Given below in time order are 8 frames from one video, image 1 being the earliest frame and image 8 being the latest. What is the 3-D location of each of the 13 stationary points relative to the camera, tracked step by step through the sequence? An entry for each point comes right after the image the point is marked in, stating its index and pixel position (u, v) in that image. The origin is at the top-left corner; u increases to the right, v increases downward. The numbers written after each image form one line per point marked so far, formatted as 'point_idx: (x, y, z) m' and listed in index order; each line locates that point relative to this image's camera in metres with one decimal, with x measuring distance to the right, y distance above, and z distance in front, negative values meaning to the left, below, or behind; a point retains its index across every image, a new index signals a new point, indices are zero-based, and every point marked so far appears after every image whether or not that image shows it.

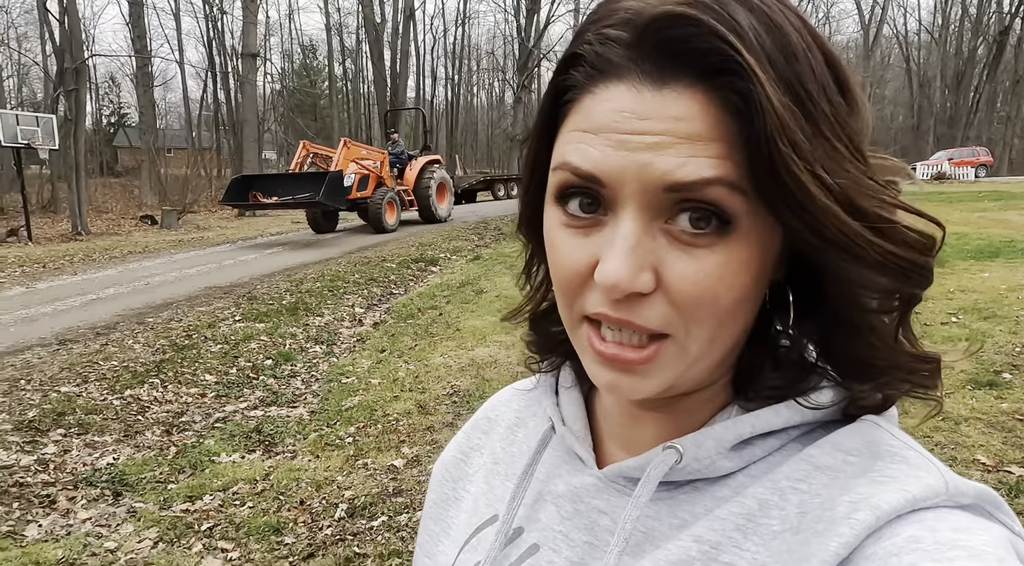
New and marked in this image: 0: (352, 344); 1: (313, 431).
0: (-1.6, -0.6, +7.6) m
1: (-1.3, -1.0, +5.2) m
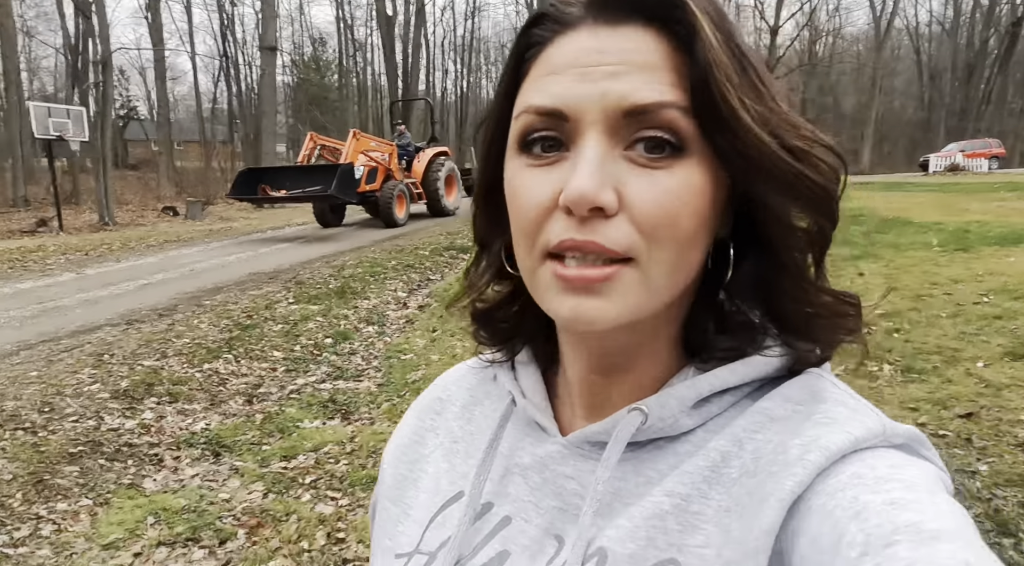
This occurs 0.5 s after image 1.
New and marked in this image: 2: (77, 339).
0: (-1.1, -0.4, +8.0) m
1: (-0.9, -0.8, +5.5) m
2: (-3.8, -0.5, +6.9) m
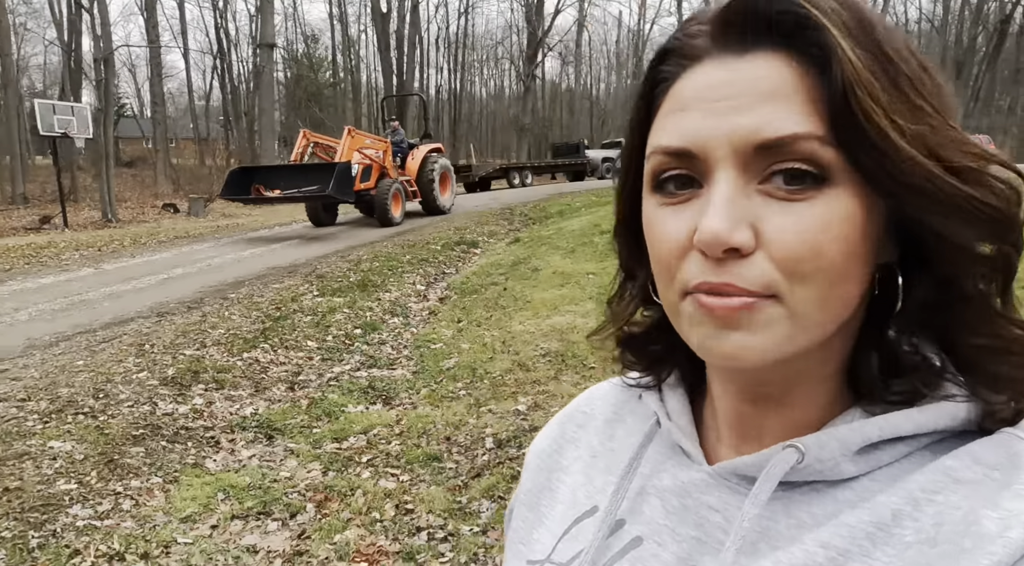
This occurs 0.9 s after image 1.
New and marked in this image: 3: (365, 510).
0: (-0.9, -0.4, +8.2) m
1: (-0.6, -0.7, +5.7) m
2: (-3.6, -0.4, +7.1) m
3: (-0.7, -1.0, +3.6) m
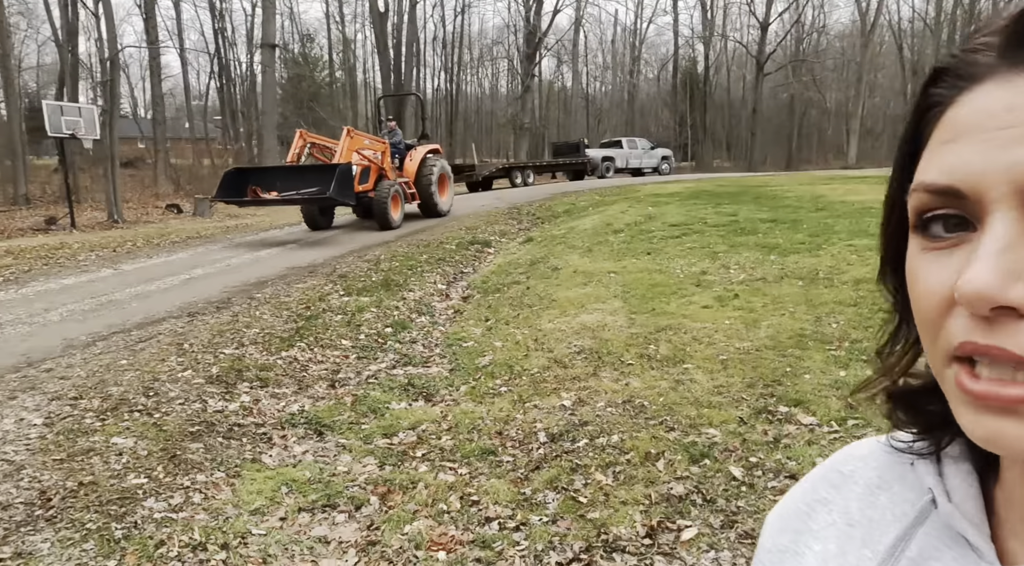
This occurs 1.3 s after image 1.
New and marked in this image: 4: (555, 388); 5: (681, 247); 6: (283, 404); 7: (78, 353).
0: (-0.7, -0.4, +8.3) m
1: (-0.4, -0.7, +5.8) m
2: (-3.3, -0.4, +7.2) m
3: (-0.4, -1.0, +3.7) m
4: (+0.3, -0.7, +5.2) m
5: (+2.3, +0.5, +10.8) m
6: (-1.6, -0.8, +5.4) m
7: (-3.6, -0.6, +6.5) m
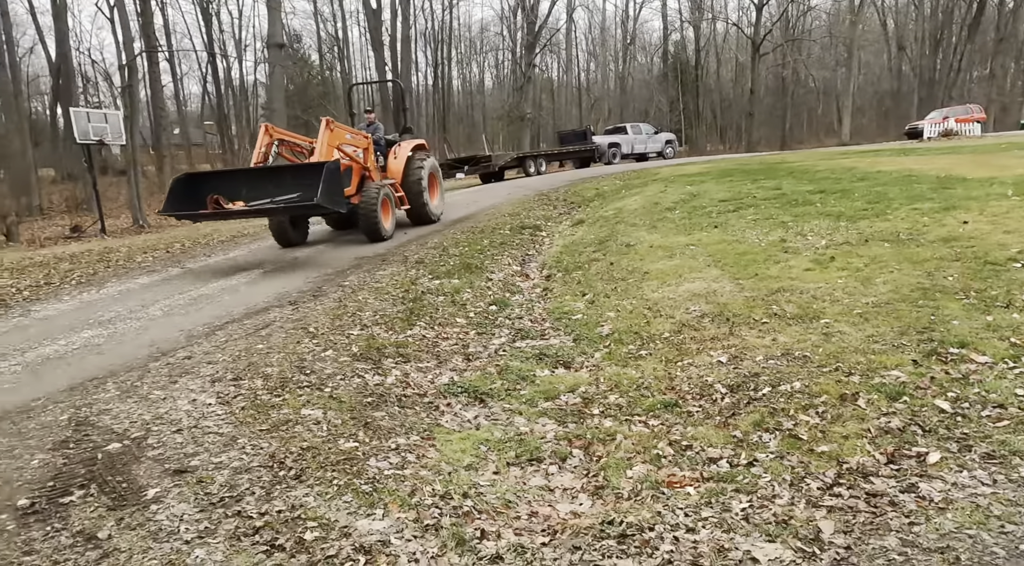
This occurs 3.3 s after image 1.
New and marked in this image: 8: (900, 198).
0: (+0.3, -0.1, +8.5) m
1: (+0.6, -0.5, +6.0) m
2: (-2.3, -0.3, +7.4) m
3: (+0.6, -0.8, +3.9) m
4: (+1.3, -0.4, +5.4) m
5: (+3.2, +0.9, +11.0) m
6: (-0.6, -0.7, +5.6) m
7: (-2.6, -0.5, +6.7) m
8: (+5.5, +1.2, +11.3) m
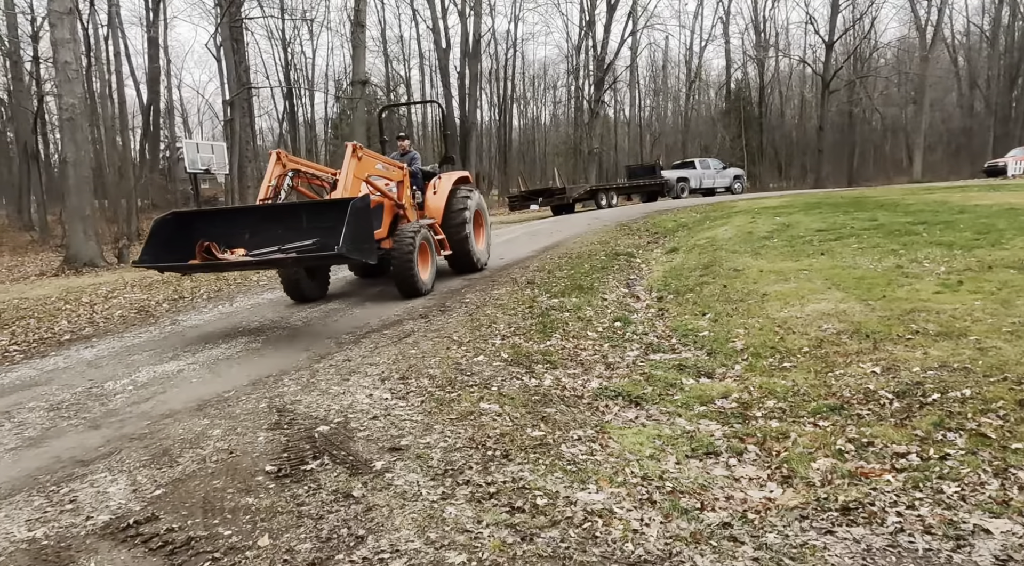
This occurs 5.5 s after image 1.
0: (+1.6, -0.3, +8.7) m
1: (+1.7, -0.6, +6.3) m
2: (-1.1, -0.5, +7.8) m
3: (+1.6, -0.8, +4.1) m
4: (+2.3, -0.5, +5.6) m
5: (+4.7, +0.5, +11.1) m
6: (+0.5, -0.7, +5.9) m
7: (-1.4, -0.6, +7.1) m
8: (+7.0, +0.8, +11.2) m
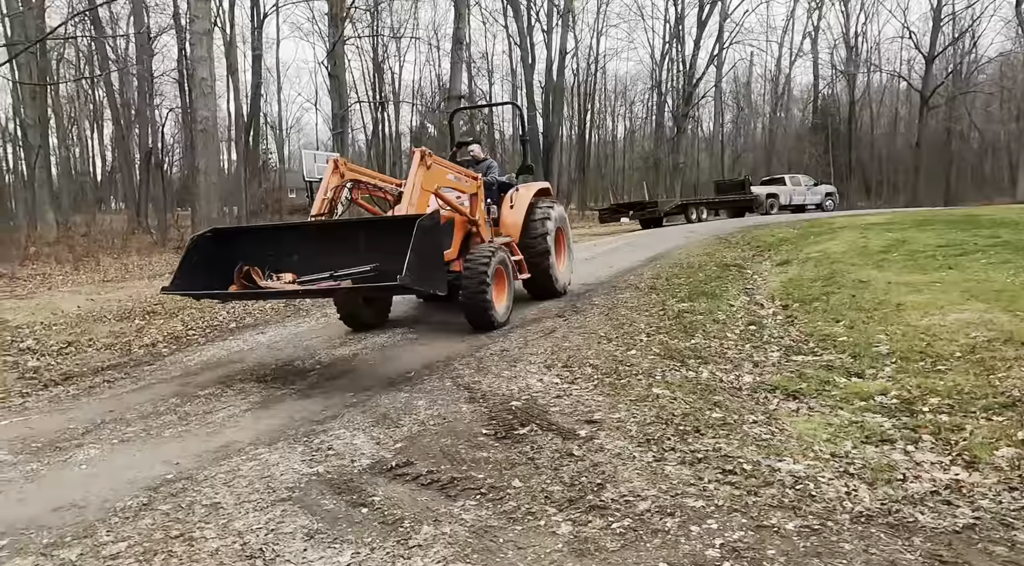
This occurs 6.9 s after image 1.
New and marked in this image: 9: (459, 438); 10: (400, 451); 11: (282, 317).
0: (+3.1, -0.4, +8.9) m
1: (+3.0, -0.7, +6.4) m
2: (+0.3, -0.4, +8.3) m
3: (+2.6, -0.8, +4.4) m
4: (+3.5, -0.6, +5.8) m
5: (+6.4, +0.3, +11.0) m
6: (+1.8, -0.7, +6.2) m
7: (-0.1, -0.5, +7.6) m
8: (+8.8, +0.5, +10.9) m
9: (-0.3, -0.8, +4.2) m
10: (-0.6, -0.8, +4.0) m
11: (-2.9, -0.4, +10.1) m
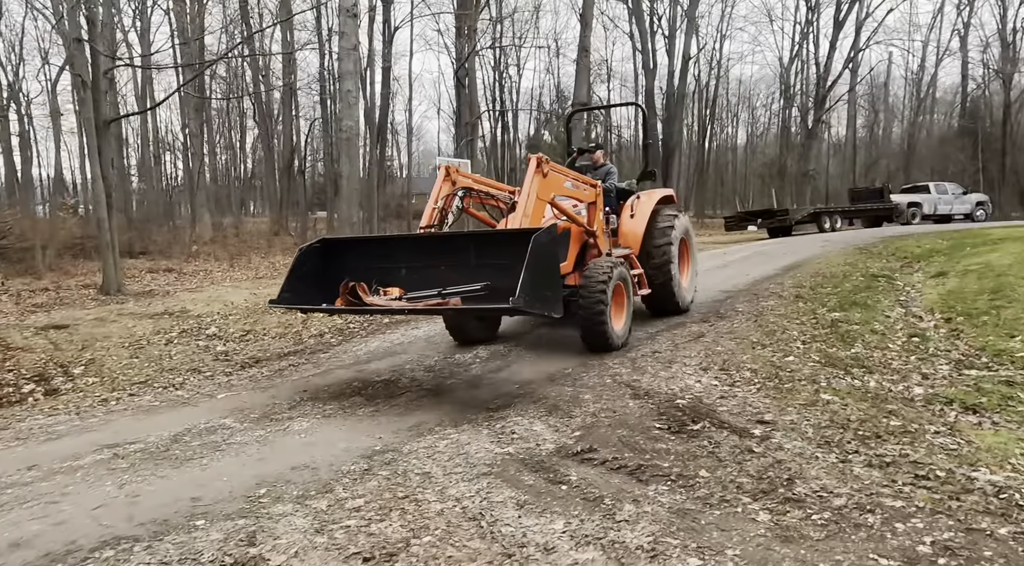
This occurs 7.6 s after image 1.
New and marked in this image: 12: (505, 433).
0: (+4.7, -0.5, +8.5) m
1: (+4.2, -0.8, +6.1) m
2: (+1.8, -0.5, +8.3) m
3: (+3.6, -0.9, +4.1) m
4: (+4.7, -0.7, +5.3) m
5: (+8.3, 0.0, +10.1) m
6: (+3.0, -0.8, +6.0) m
7: (+1.4, -0.6, +7.7) m
8: (+10.6, +0.2, +9.7) m
9: (+0.7, -0.8, +4.4) m
10: (+0.4, -0.8, +4.2) m
11: (-1.0, -0.4, +10.6) m
12: (0.0, -0.8, +4.3) m
